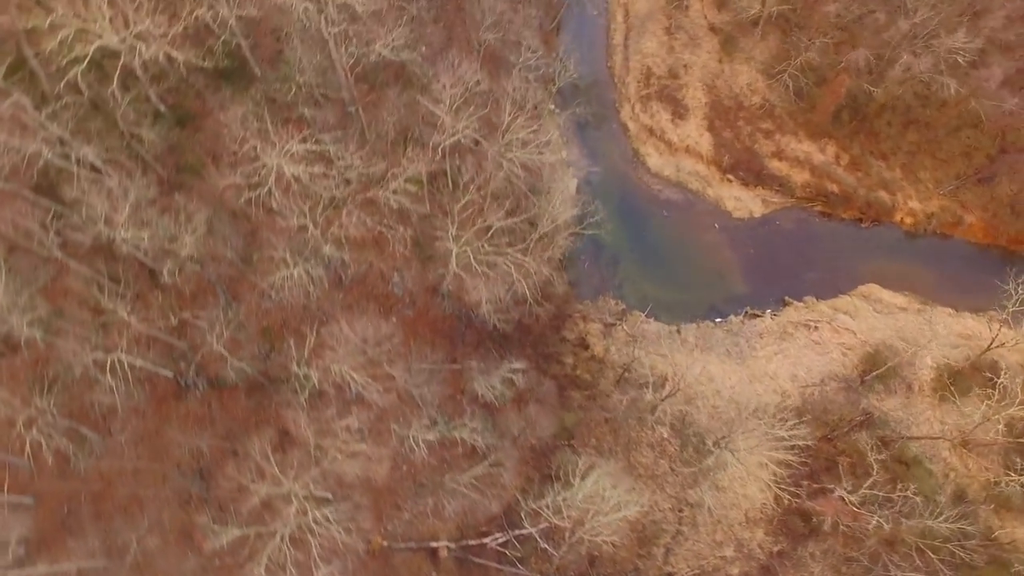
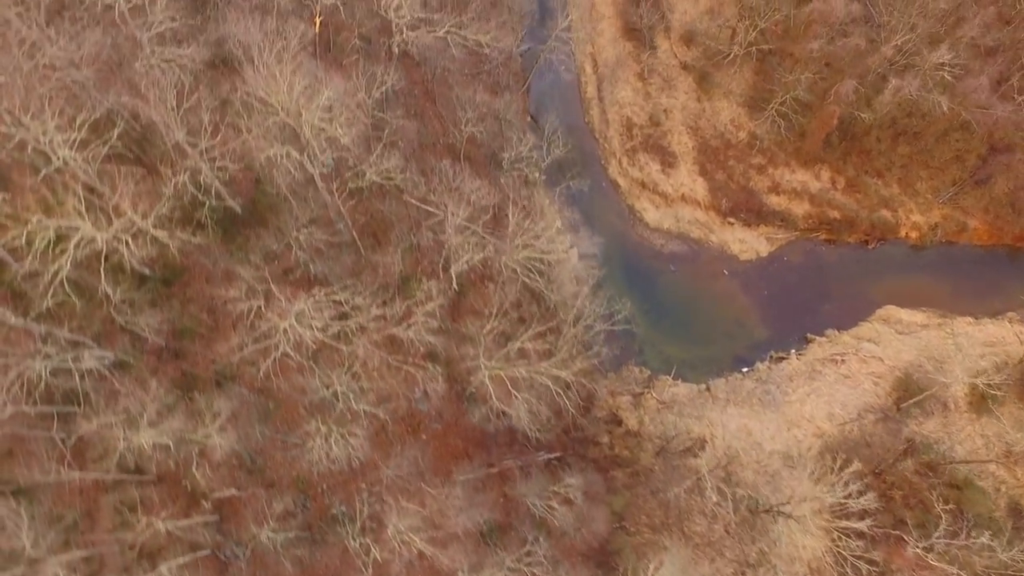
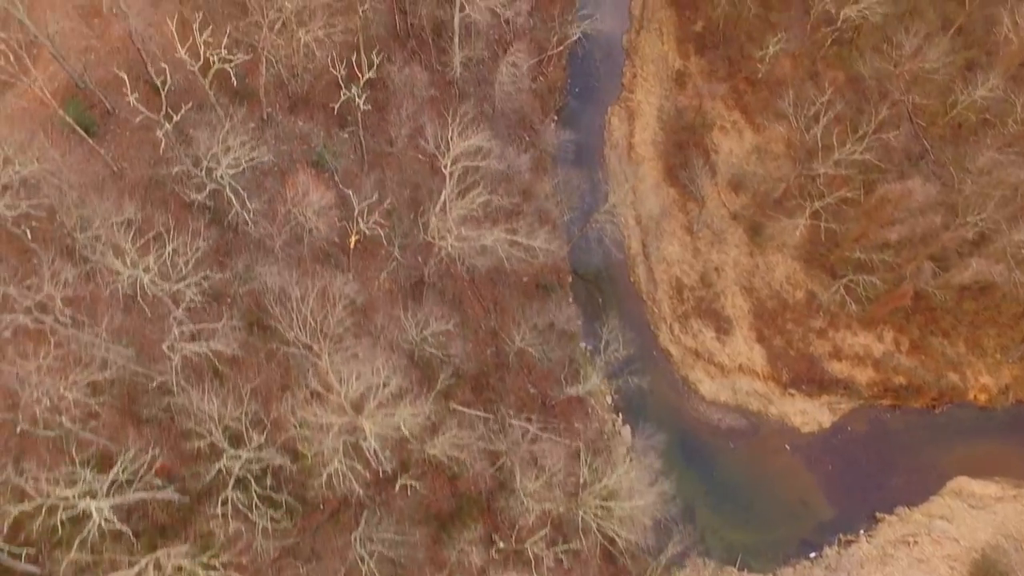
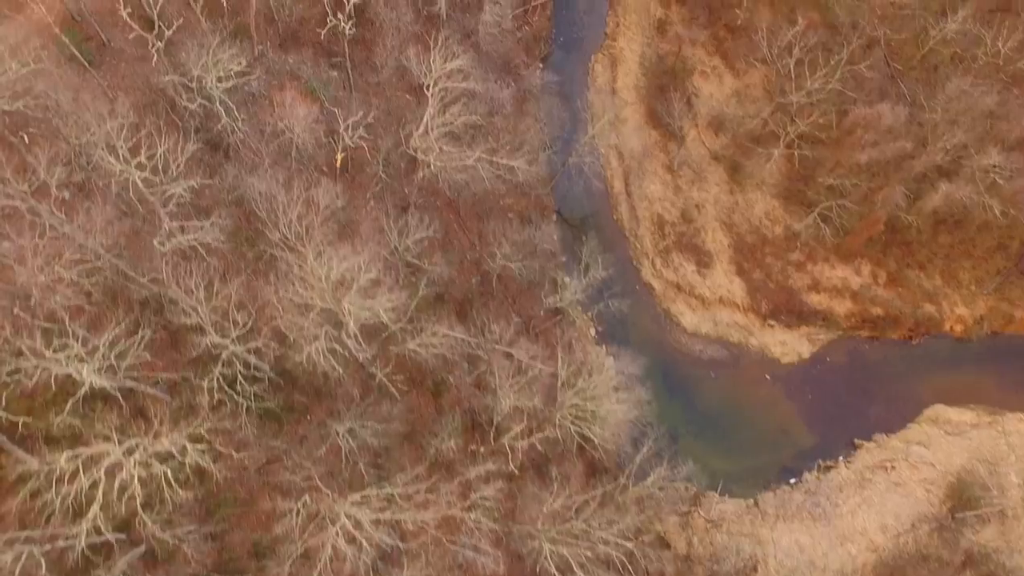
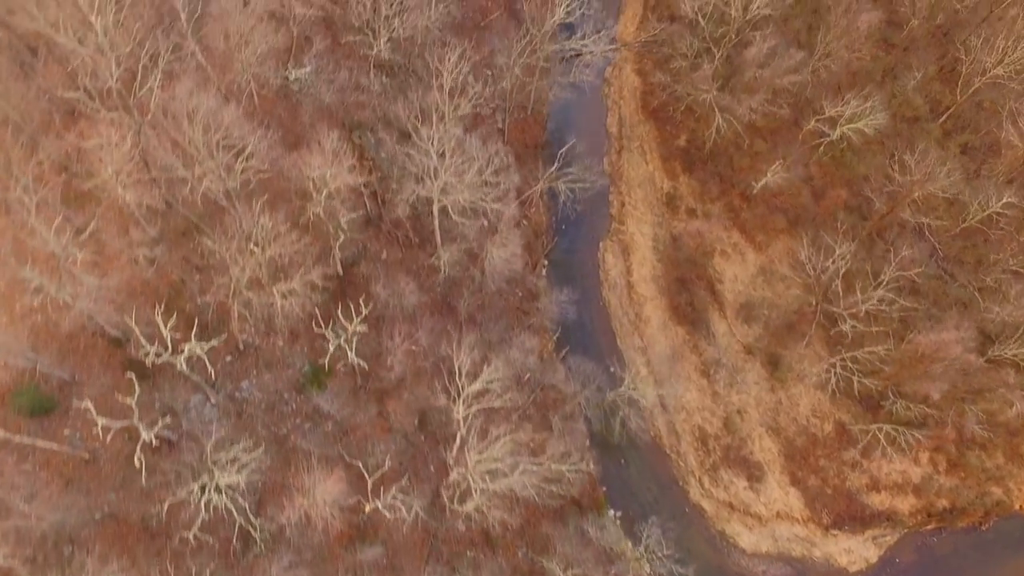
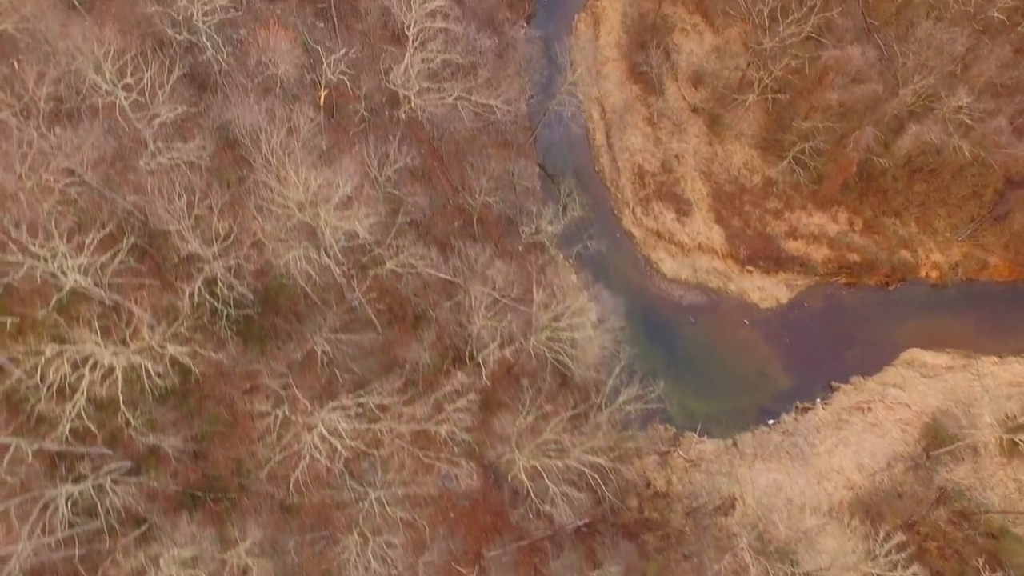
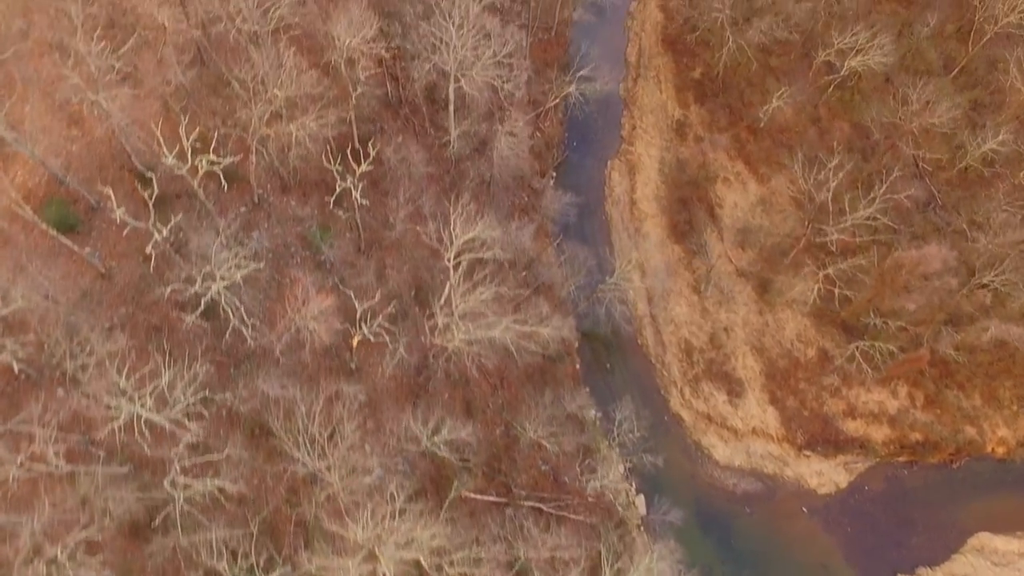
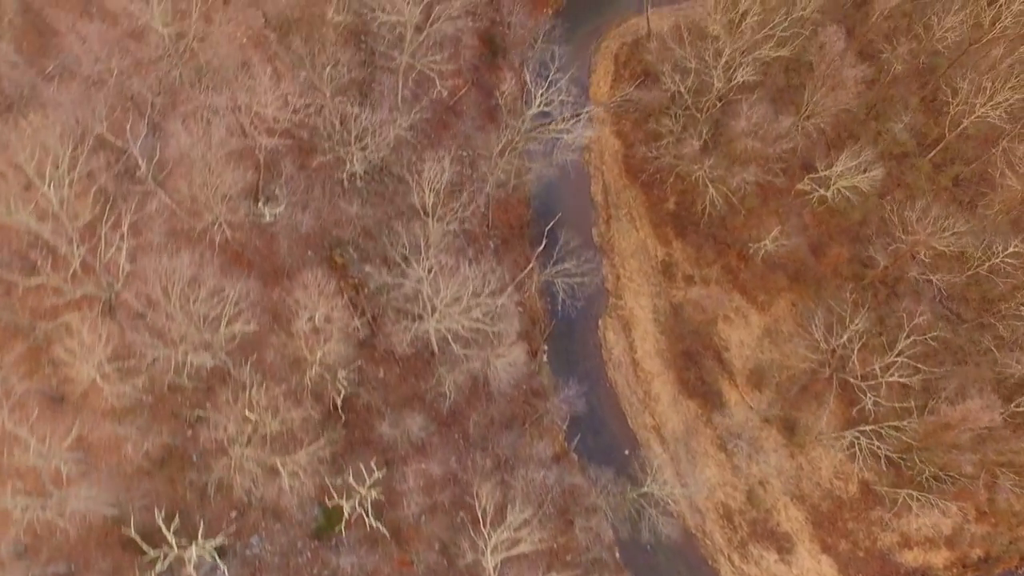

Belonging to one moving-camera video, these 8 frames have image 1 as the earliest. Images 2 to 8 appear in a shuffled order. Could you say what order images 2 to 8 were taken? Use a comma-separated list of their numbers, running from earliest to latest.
2, 6, 4, 3, 7, 5, 8
